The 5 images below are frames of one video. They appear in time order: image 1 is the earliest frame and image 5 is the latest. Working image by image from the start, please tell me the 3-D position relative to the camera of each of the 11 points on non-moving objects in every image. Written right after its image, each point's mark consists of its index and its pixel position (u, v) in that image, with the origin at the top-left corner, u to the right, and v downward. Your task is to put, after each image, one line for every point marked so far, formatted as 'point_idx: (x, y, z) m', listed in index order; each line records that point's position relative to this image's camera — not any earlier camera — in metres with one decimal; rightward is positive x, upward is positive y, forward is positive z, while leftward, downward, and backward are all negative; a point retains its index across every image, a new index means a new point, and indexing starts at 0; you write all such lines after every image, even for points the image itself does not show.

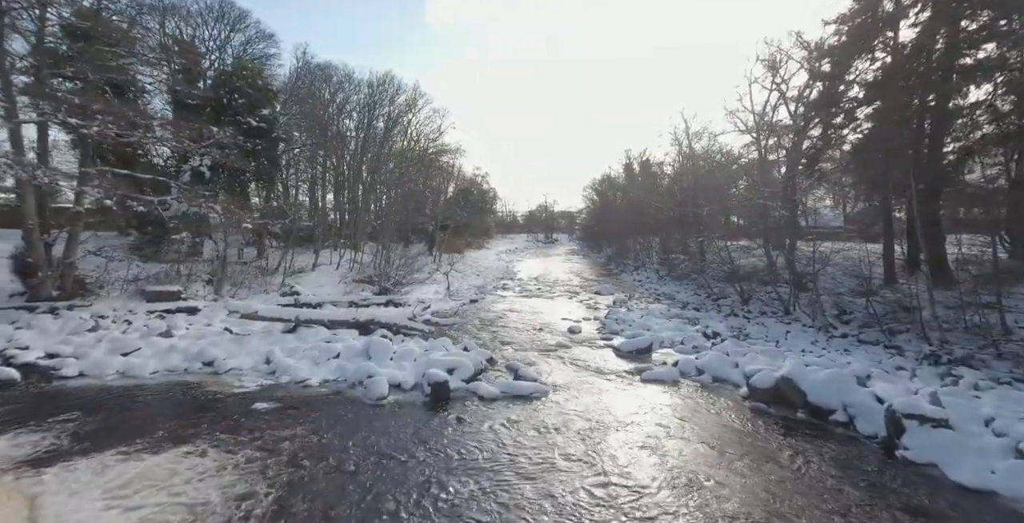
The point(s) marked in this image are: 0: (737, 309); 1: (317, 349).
0: (+6.8, -1.5, +13.2) m
1: (-3.2, -1.5, +7.2) m
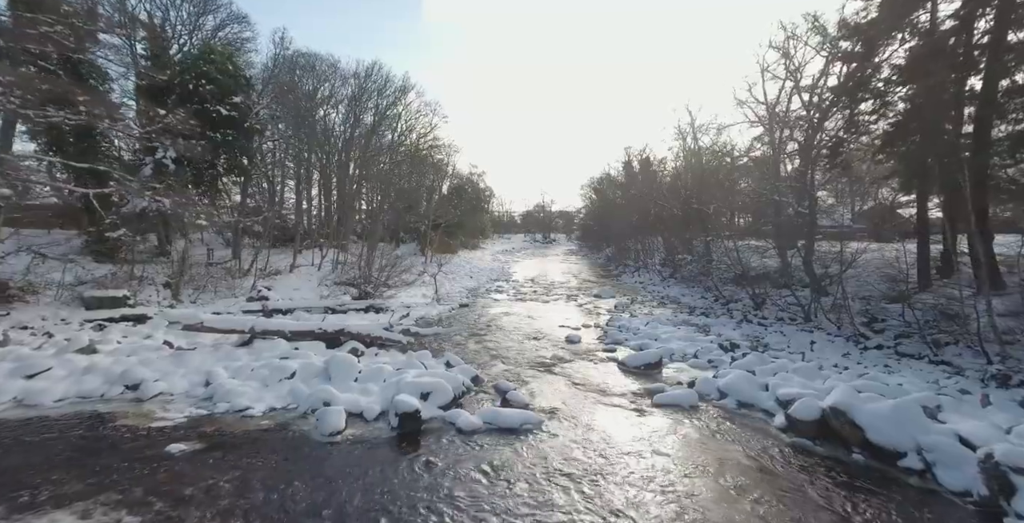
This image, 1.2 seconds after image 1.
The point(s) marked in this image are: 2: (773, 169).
0: (+6.6, -1.5, +12.1) m
1: (-3.4, -1.5, +6.1) m
2: (+9.0, +3.2, +14.9) m
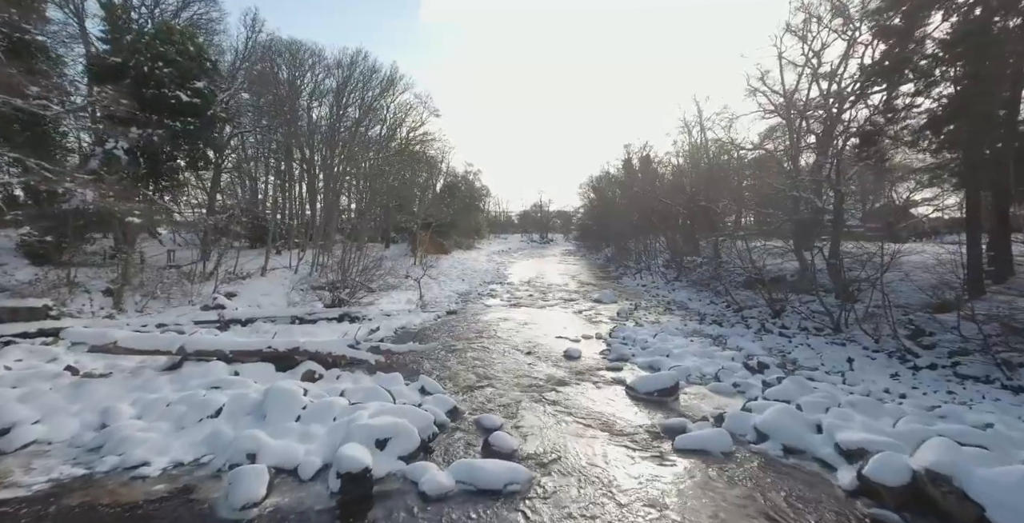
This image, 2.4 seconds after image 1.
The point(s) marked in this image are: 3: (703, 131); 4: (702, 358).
0: (+6.4, -1.6, +10.9) m
1: (-3.6, -1.6, +4.8) m
2: (+8.8, +3.1, +13.7) m
3: (+8.5, +5.8, +19.2) m
4: (+3.5, -1.8, +8.0) m
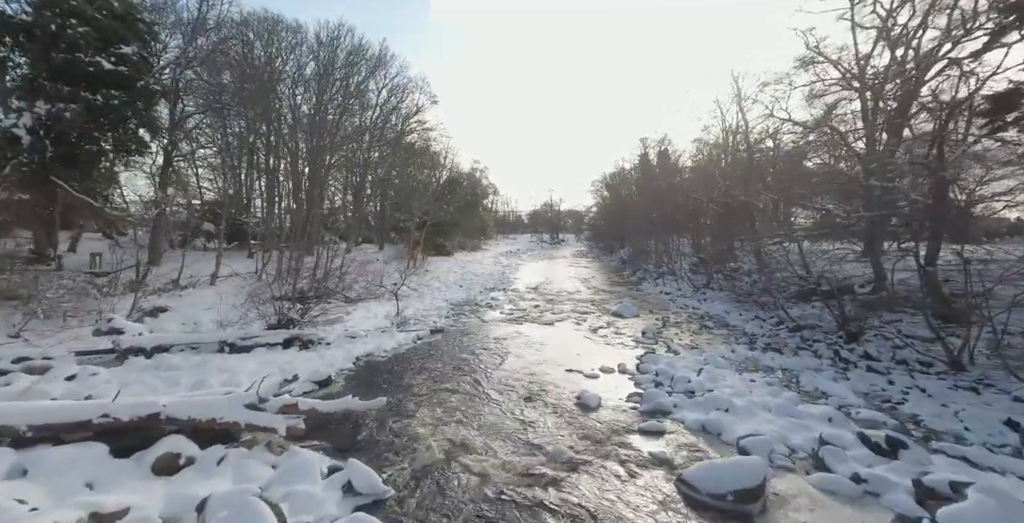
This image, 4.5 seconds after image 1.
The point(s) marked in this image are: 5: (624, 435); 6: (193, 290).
0: (+6.4, -1.7, +8.3) m
1: (-3.8, -1.7, +2.4) m
2: (+8.8, +2.9, +11.0) m
3: (+8.6, +5.6, +16.6) m
4: (+3.4, -1.9, +5.5) m
5: (+1.4, -2.1, +5.3) m
6: (-7.7, -0.7, +10.4) m
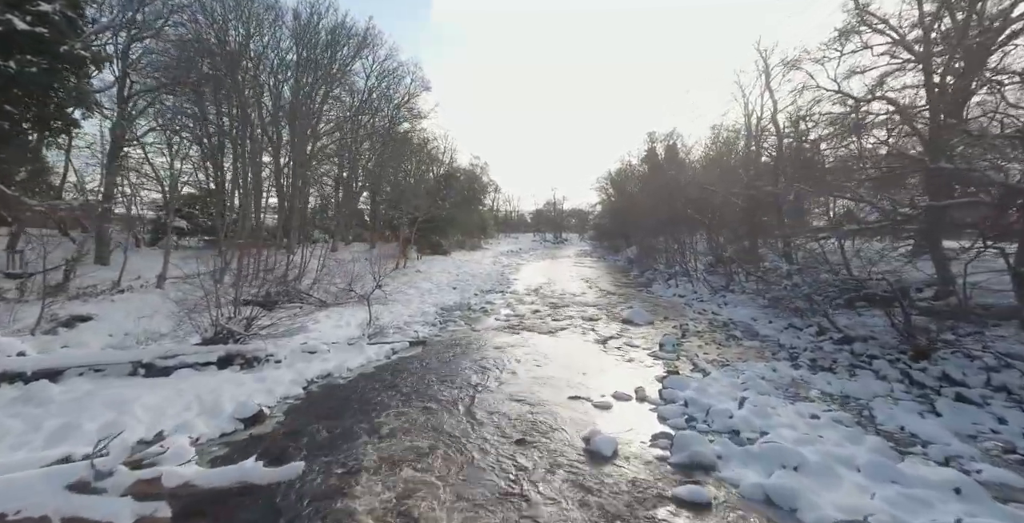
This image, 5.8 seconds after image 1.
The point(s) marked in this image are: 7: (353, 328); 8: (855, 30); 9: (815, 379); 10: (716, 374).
0: (+6.2, -1.7, +6.6) m
1: (-3.9, -1.7, +0.9) m
2: (+8.7, +3.0, +9.4) m
3: (+8.6, +5.6, +14.9) m
4: (+3.2, -1.9, +3.8) m
5: (+1.2, -2.1, +3.7) m
6: (-7.8, -0.7, +8.8) m
7: (-3.4, -1.4, +9.3) m
8: (+8.3, +5.6, +10.6) m
9: (+4.8, -1.8, +6.9) m
10: (+3.4, -1.8, +7.1) m
